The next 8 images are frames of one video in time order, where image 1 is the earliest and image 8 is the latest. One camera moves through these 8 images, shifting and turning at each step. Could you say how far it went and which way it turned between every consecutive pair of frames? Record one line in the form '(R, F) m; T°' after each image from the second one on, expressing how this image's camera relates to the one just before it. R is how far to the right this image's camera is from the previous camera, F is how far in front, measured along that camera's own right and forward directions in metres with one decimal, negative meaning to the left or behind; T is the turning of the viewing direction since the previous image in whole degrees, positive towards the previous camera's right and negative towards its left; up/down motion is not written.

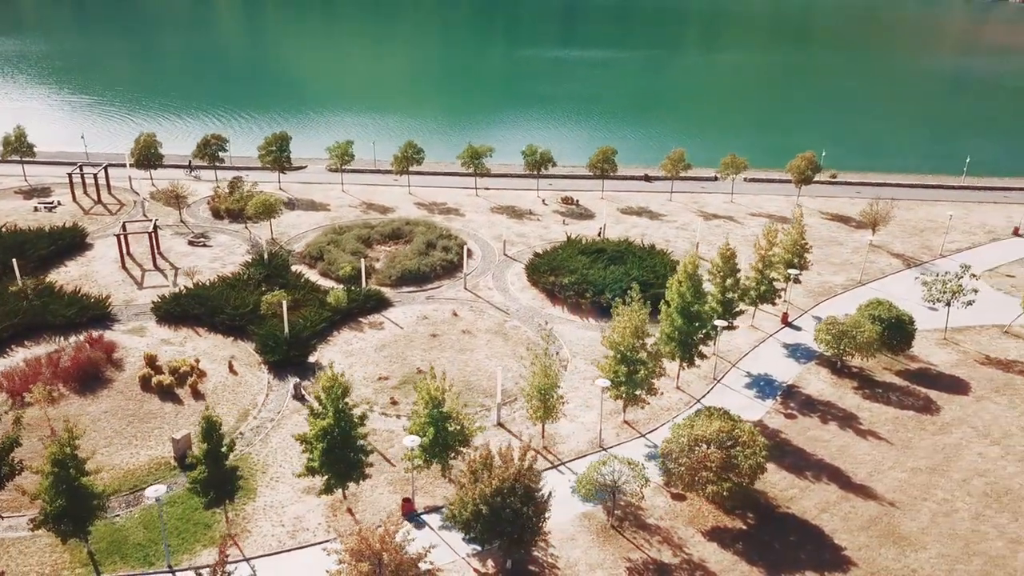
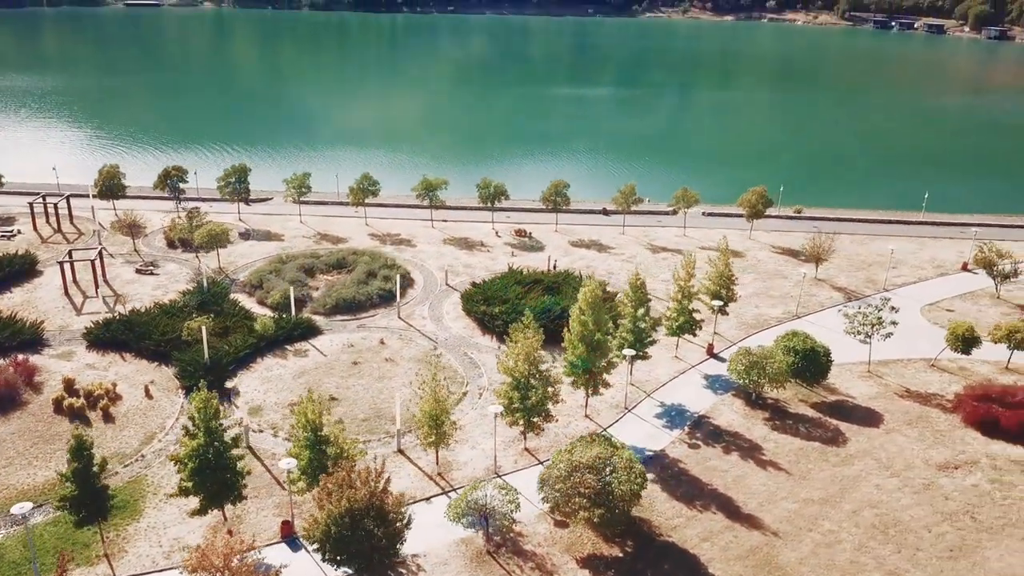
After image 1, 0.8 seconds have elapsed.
(+3.3, -0.3) m; -1°
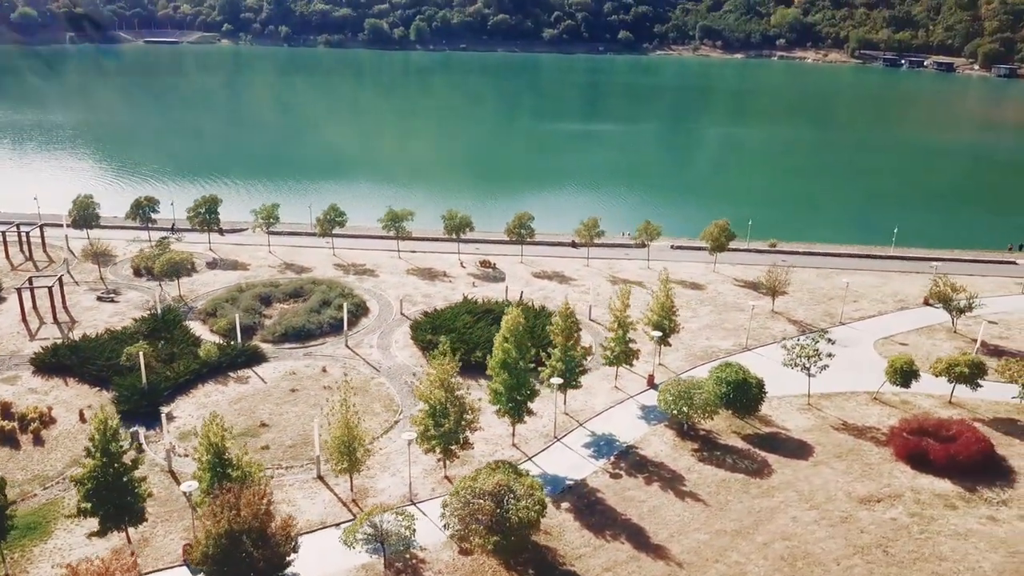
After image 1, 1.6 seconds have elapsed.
(+2.8, -0.2) m; -1°
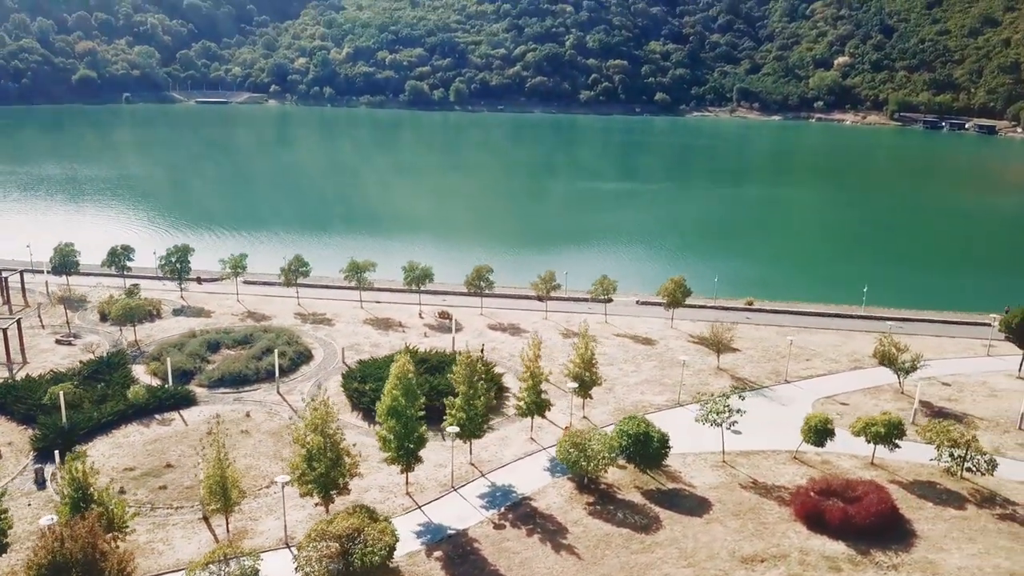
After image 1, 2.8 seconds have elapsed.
(+4.7, -0.3) m; -3°
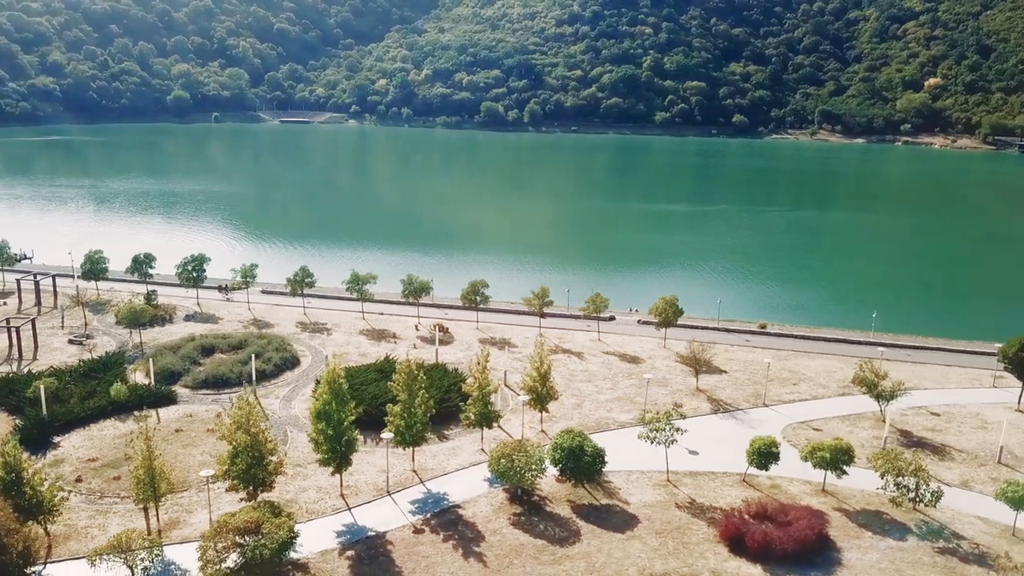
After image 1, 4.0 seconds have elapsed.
(+4.8, -0.3) m; -6°
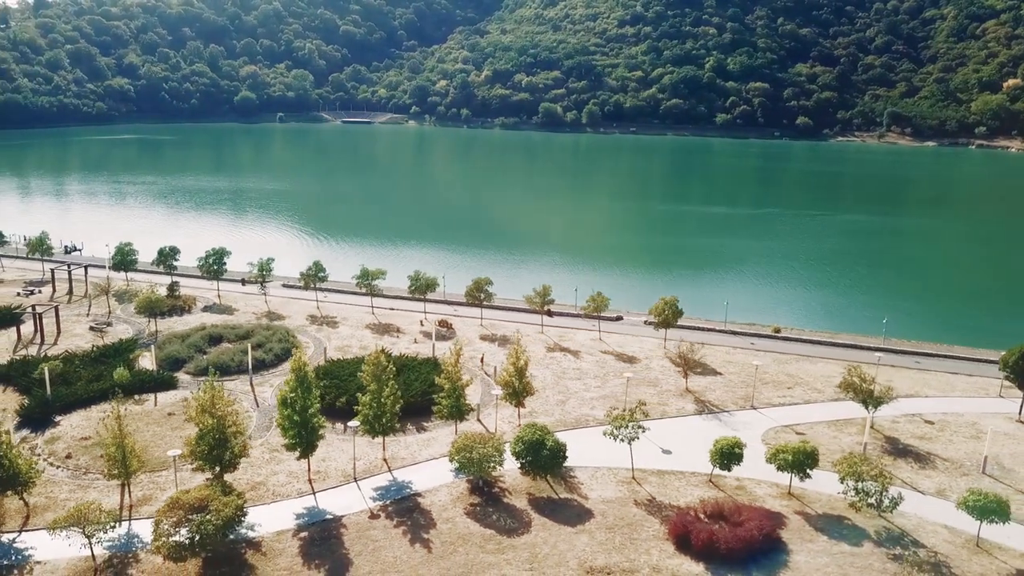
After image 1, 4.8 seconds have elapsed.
(+3.3, -0.4) m; -4°
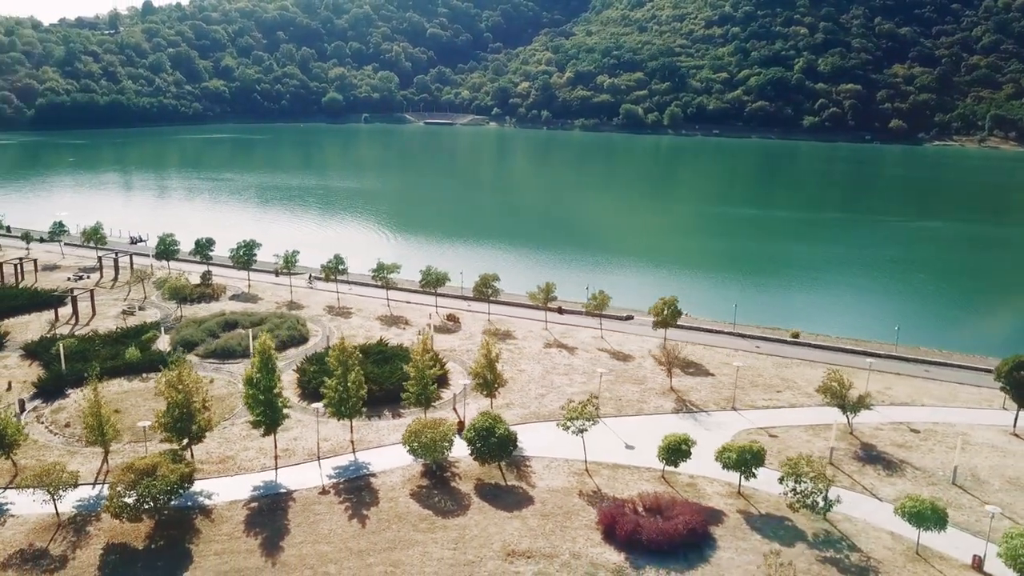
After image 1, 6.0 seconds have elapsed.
(+4.6, -0.7) m; -6°
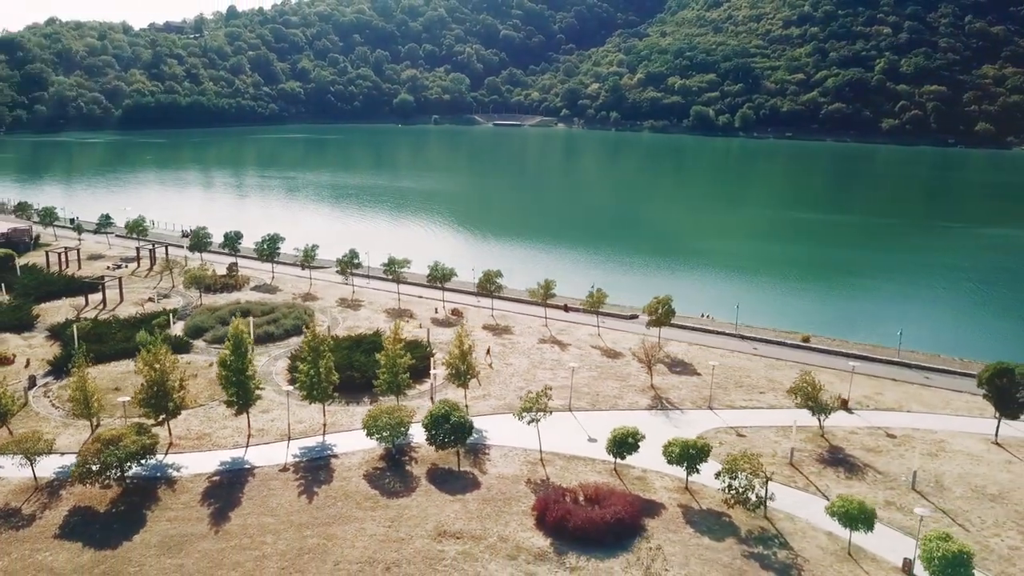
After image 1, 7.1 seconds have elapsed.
(+4.2, -0.7) m; -5°
